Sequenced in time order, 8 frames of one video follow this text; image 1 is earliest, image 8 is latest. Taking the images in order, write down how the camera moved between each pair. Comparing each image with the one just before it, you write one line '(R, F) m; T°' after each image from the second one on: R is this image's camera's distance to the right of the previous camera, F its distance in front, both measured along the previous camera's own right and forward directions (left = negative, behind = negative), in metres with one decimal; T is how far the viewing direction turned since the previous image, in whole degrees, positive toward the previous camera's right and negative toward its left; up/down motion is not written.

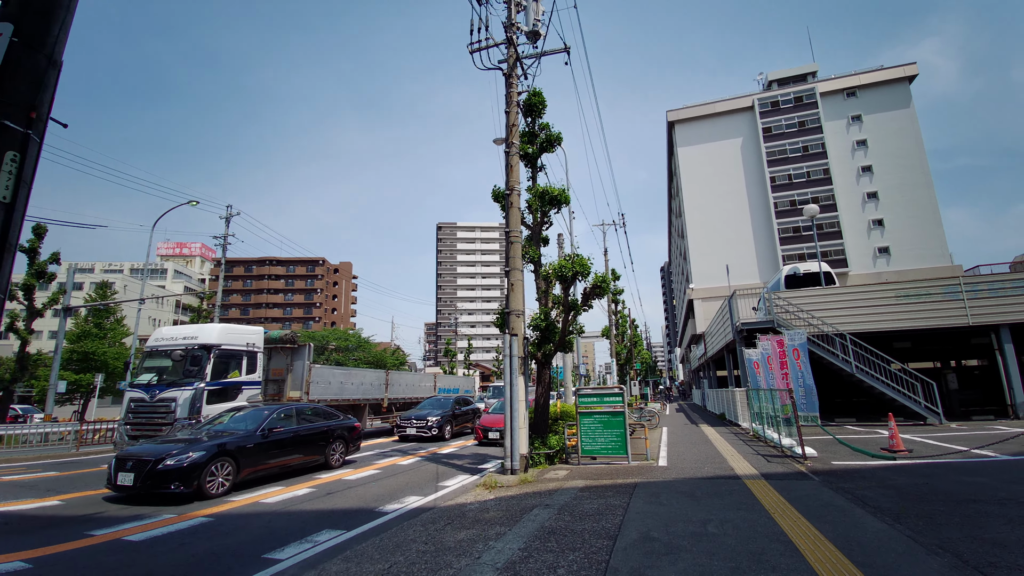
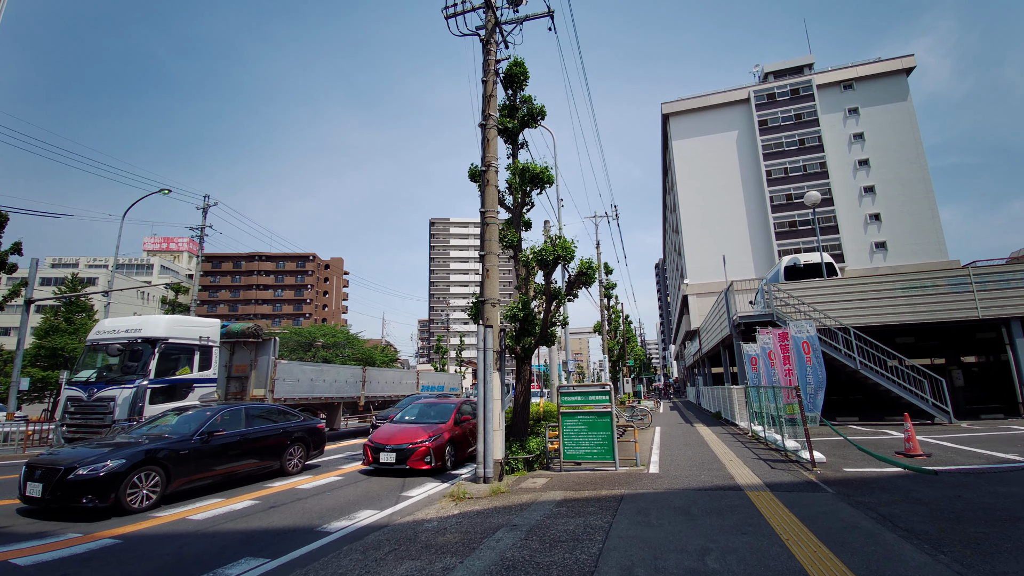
(+0.4, +1.1) m; +1°
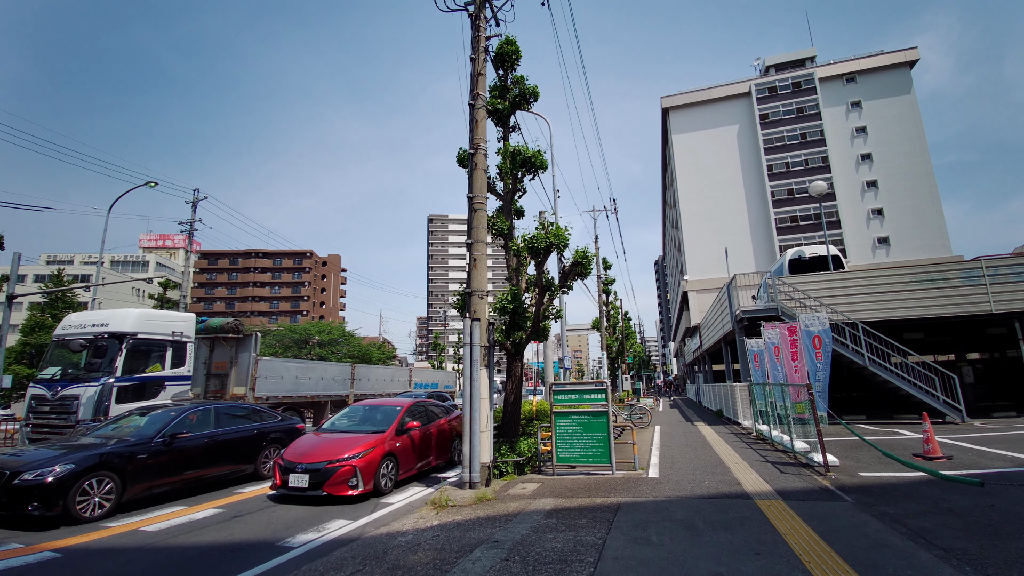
(+0.2, +0.6) m; 0°
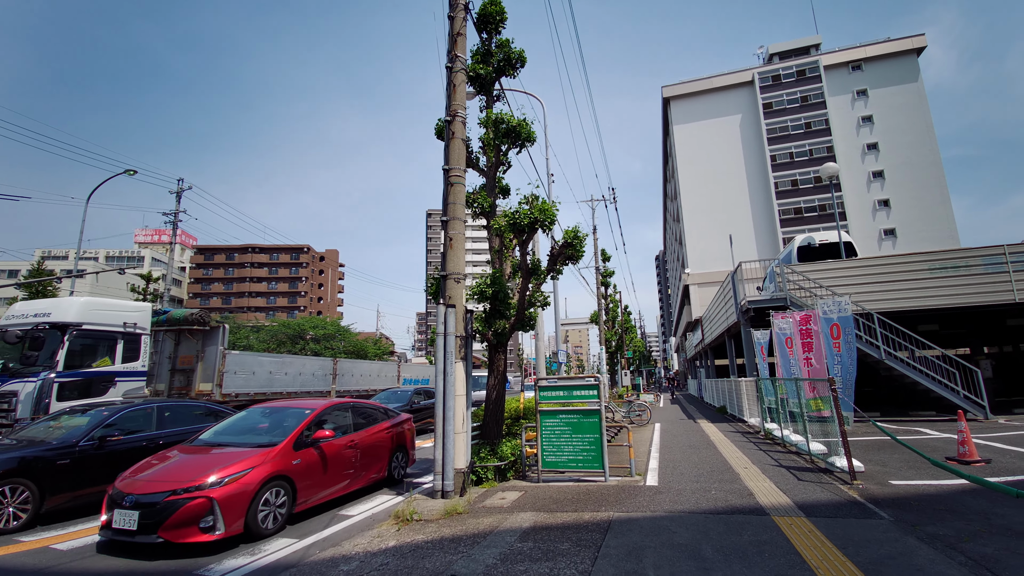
(+0.3, +1.0) m; 0°
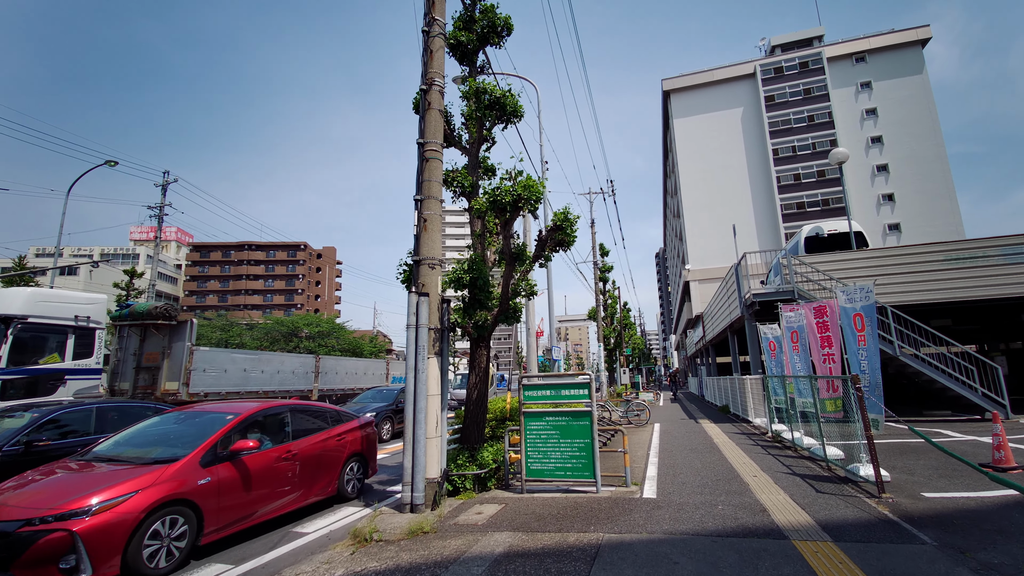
(+0.3, +0.8) m; 0°
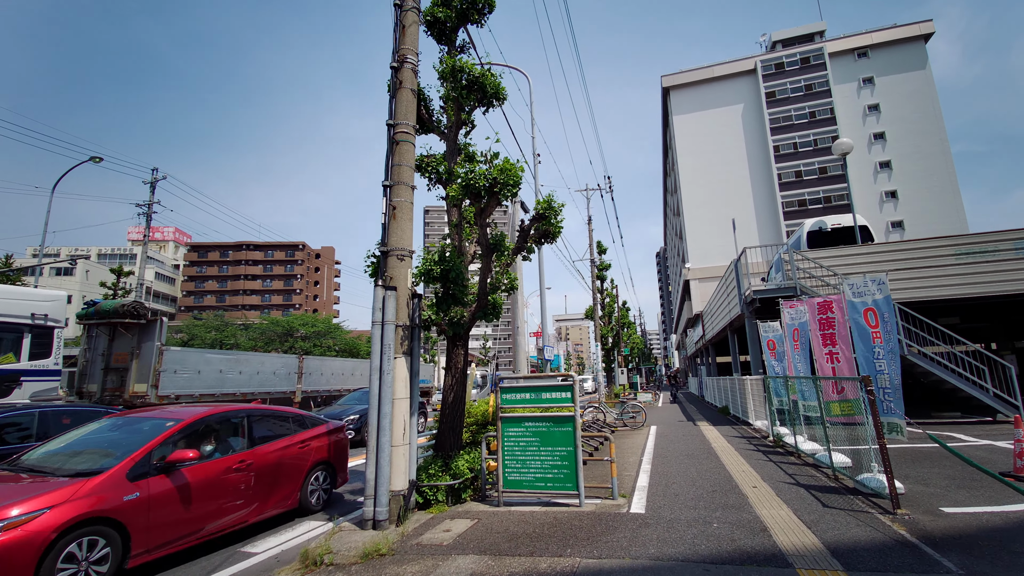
(+0.3, +0.6) m; 0°
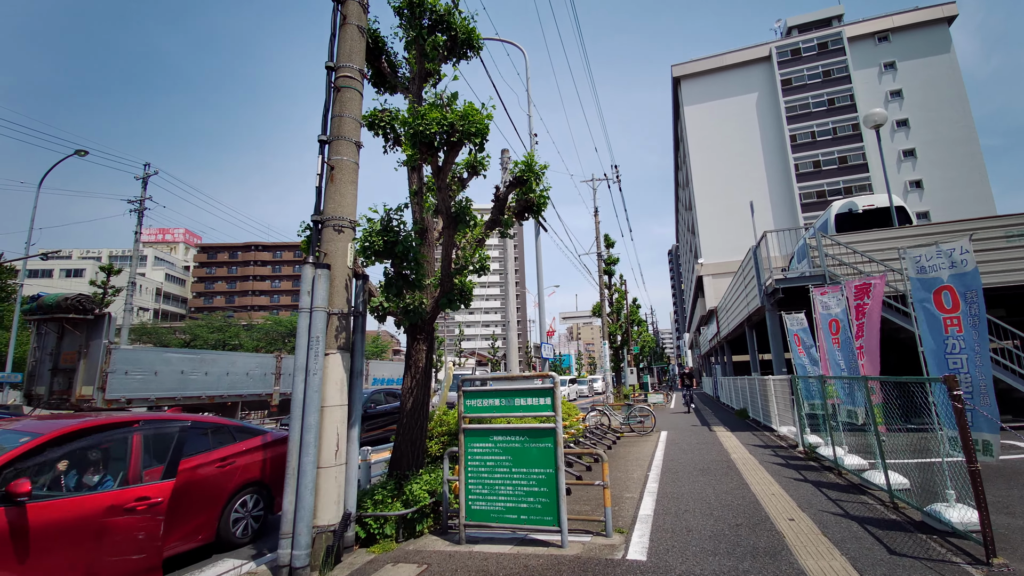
(+0.5, +1.3) m; -1°
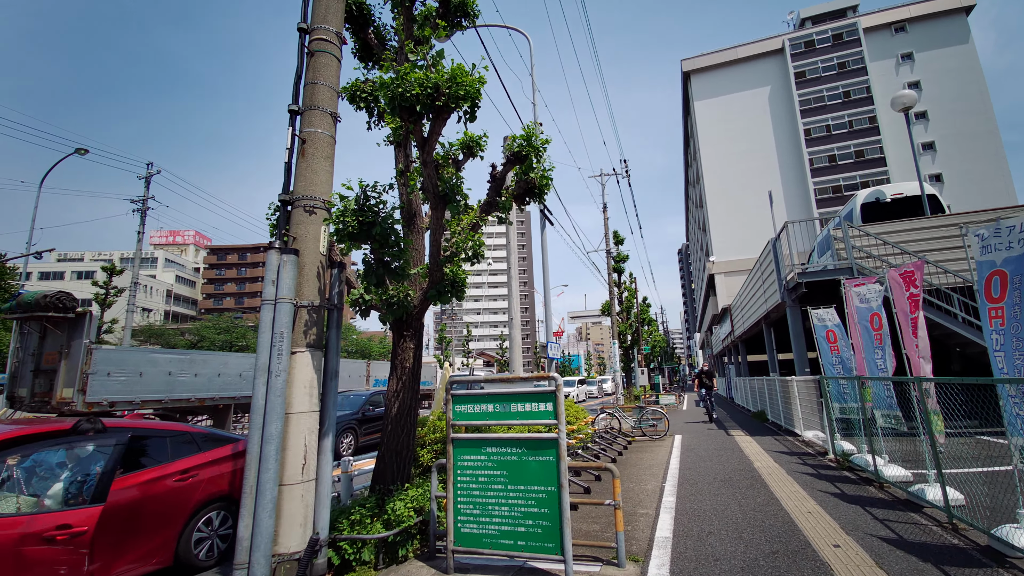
(+0.1, +0.6) m; -1°
